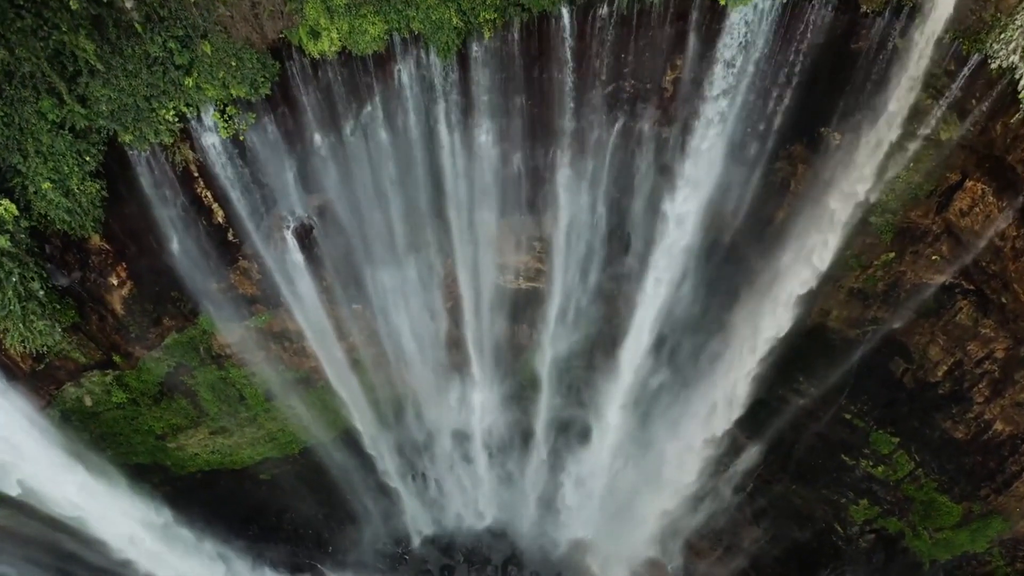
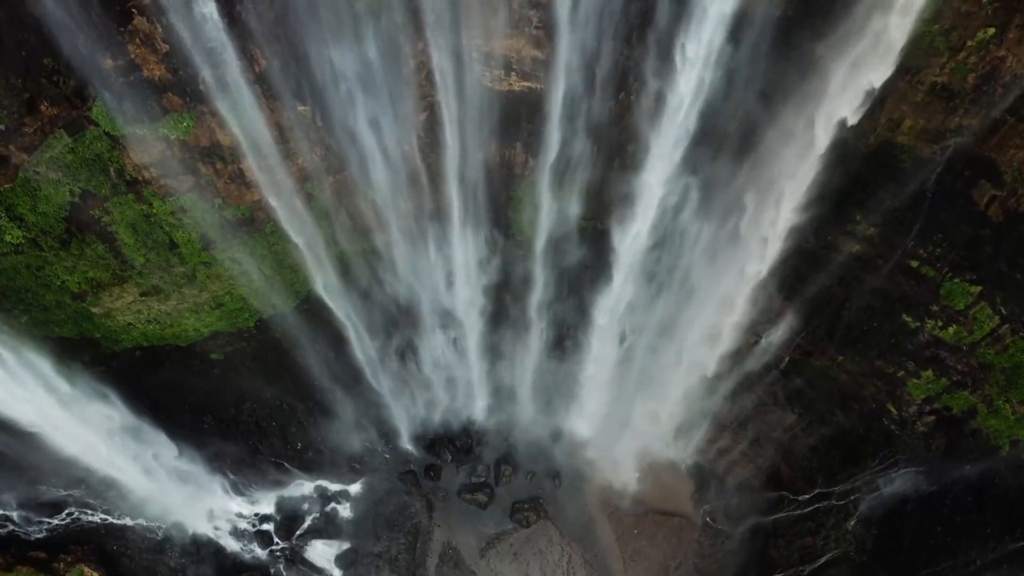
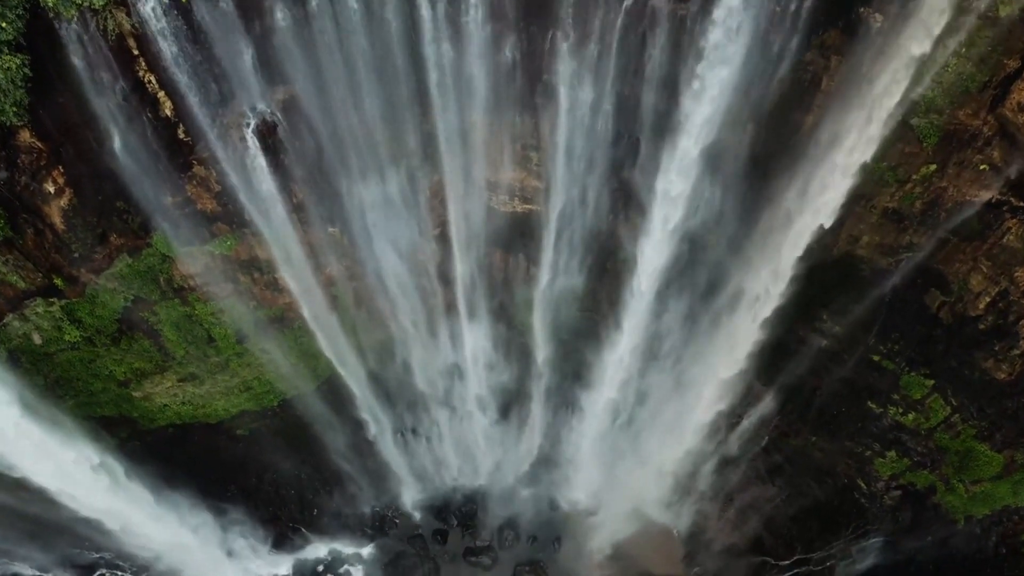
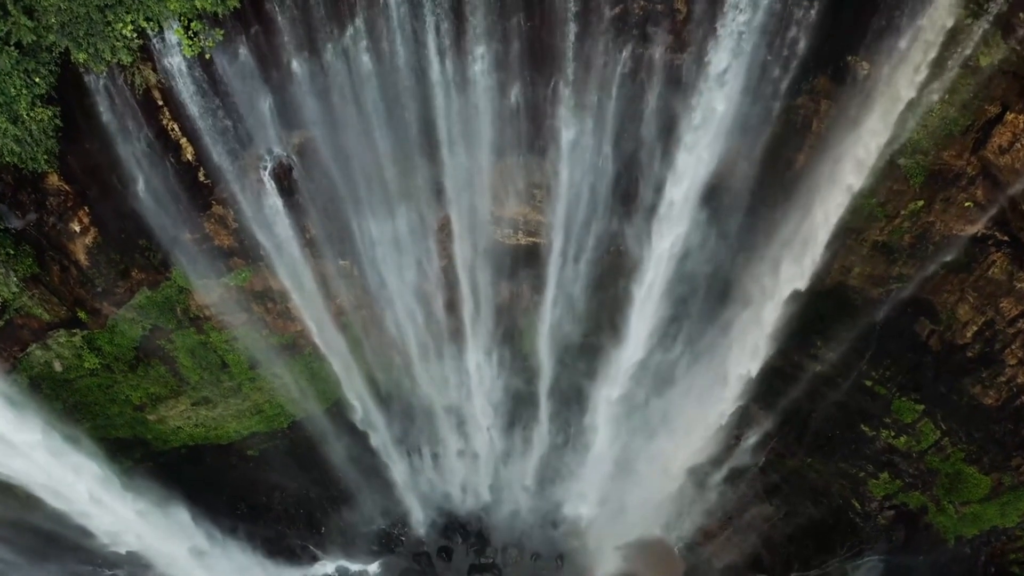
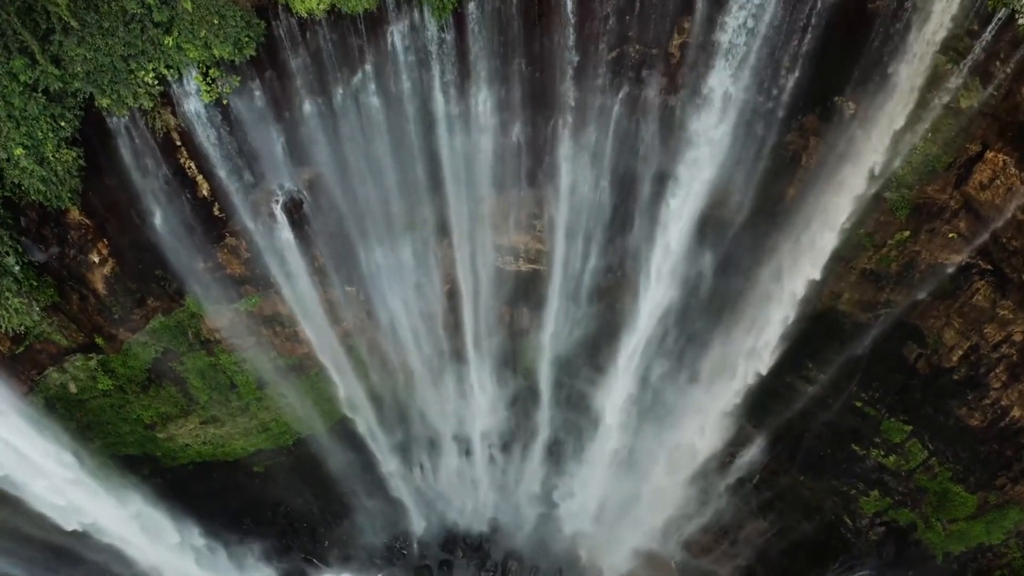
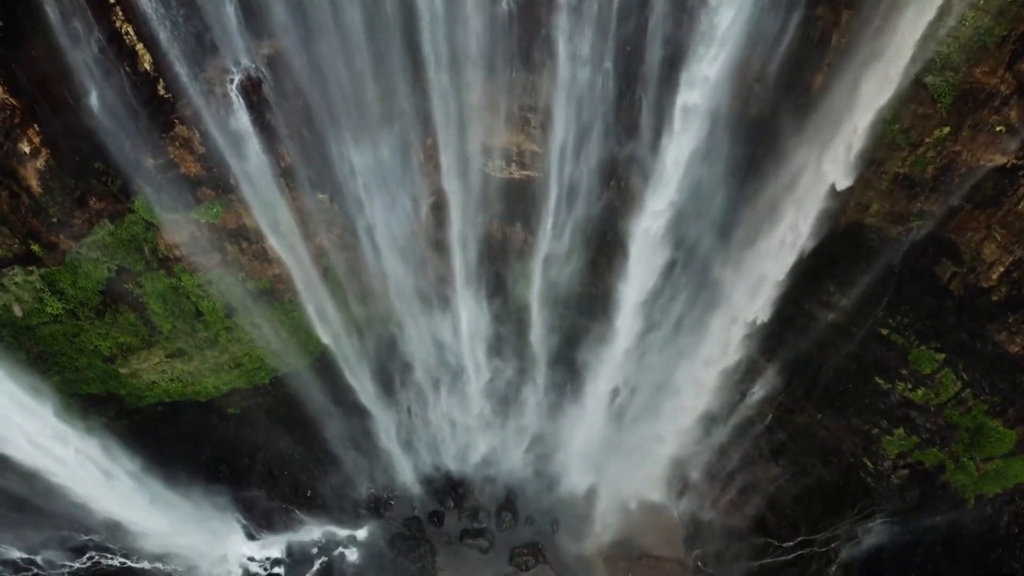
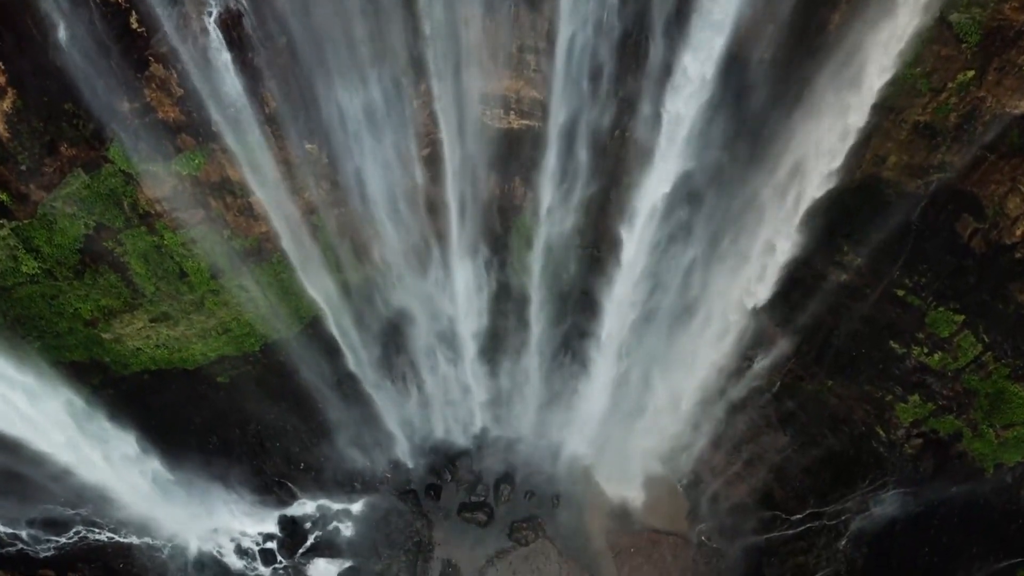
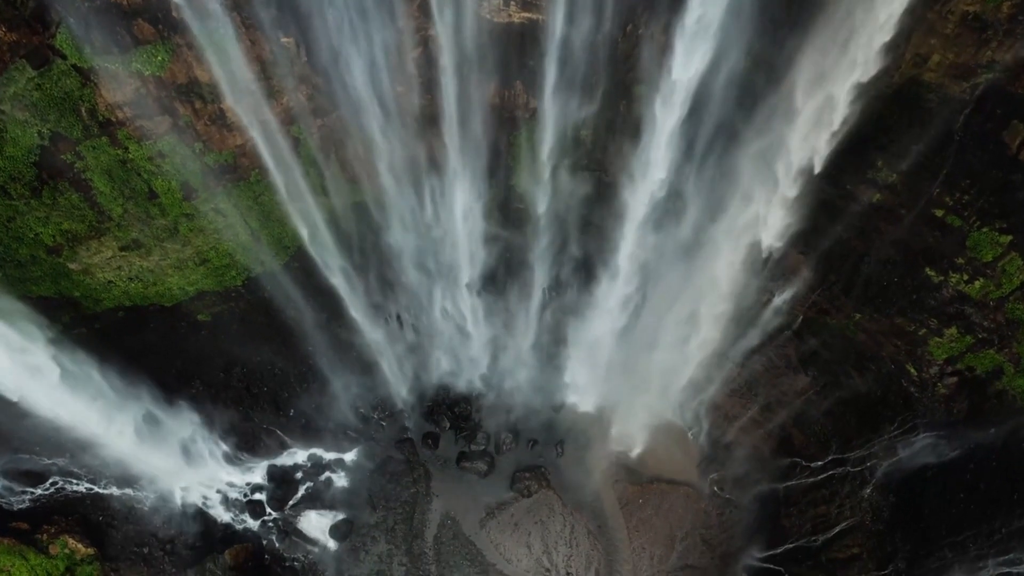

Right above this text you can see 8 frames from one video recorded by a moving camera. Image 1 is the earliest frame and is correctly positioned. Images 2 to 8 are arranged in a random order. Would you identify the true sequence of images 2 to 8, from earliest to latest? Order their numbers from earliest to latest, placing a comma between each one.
5, 4, 3, 6, 7, 2, 8
